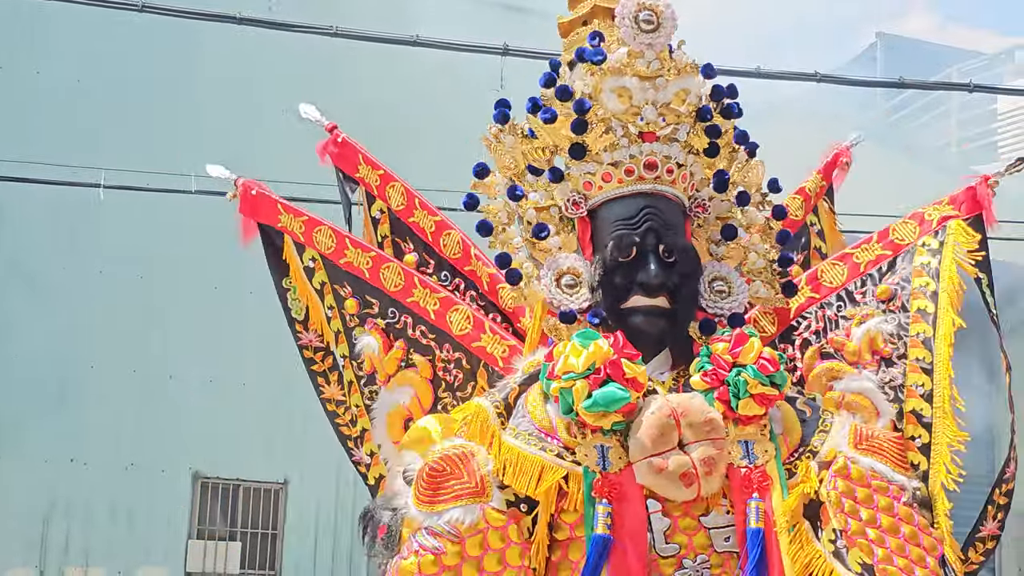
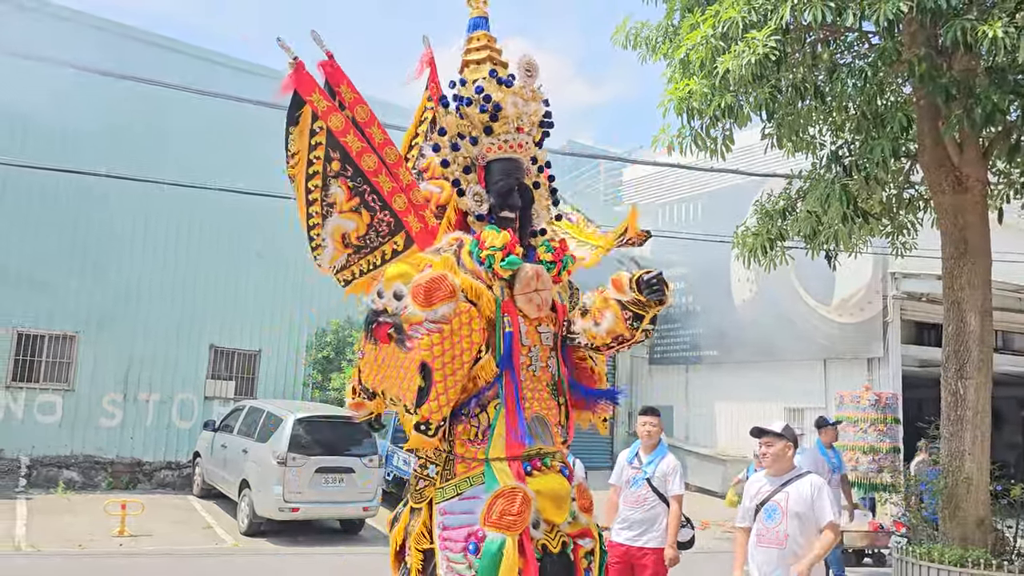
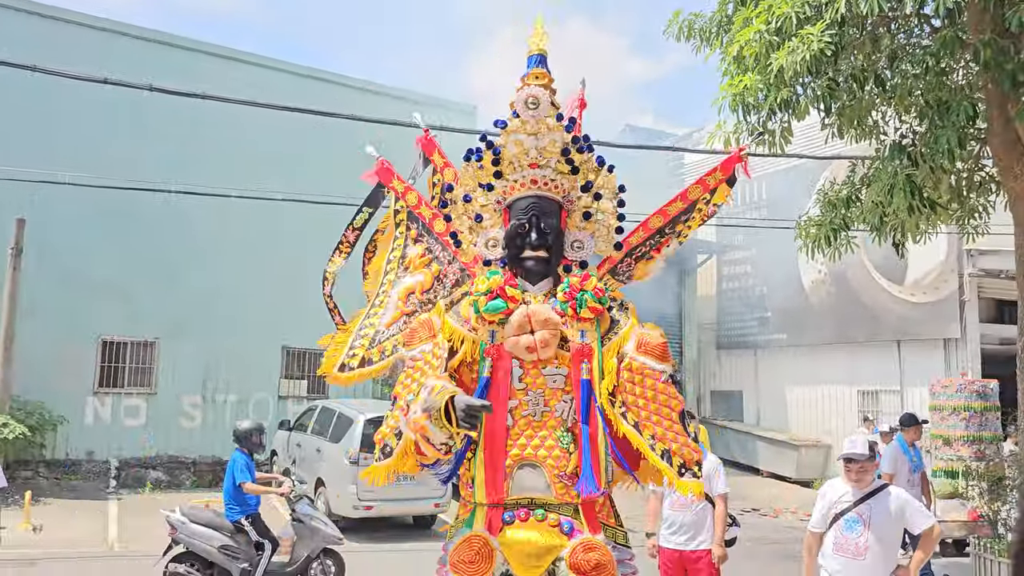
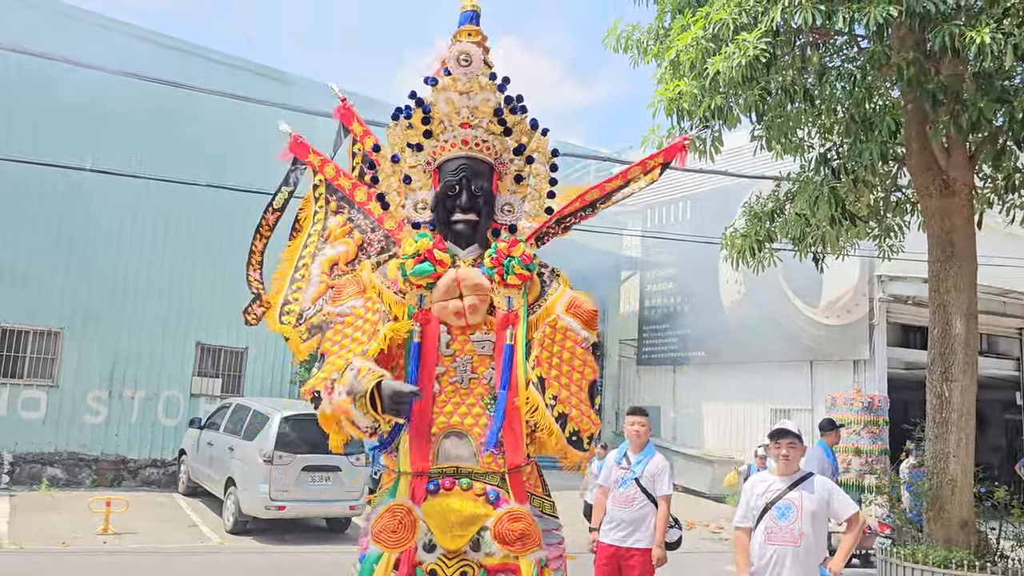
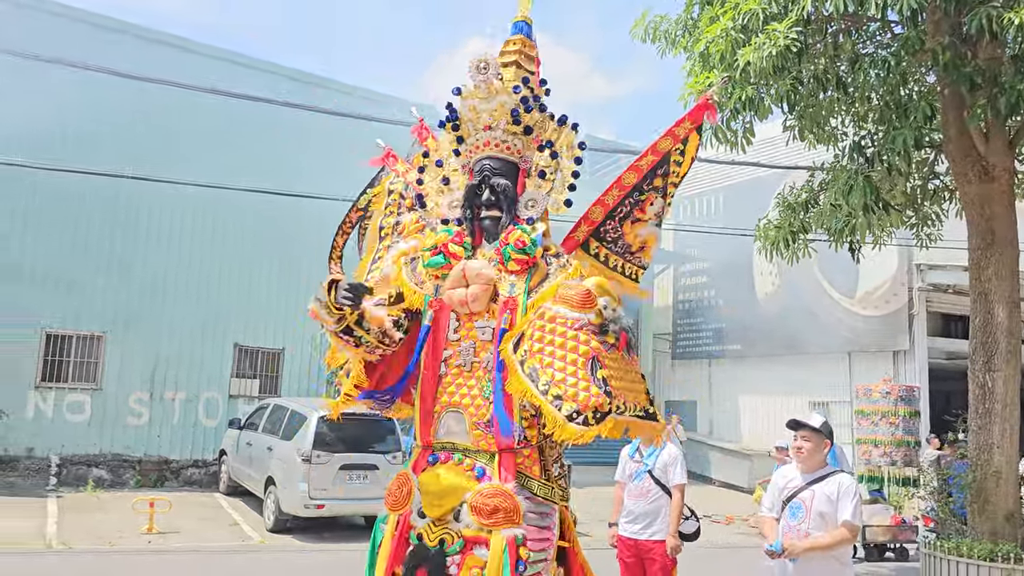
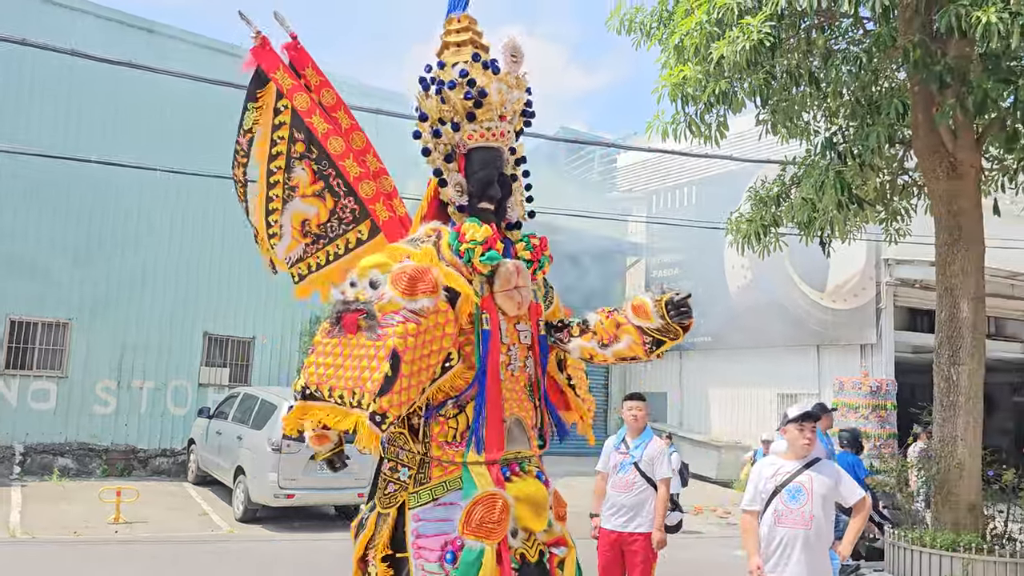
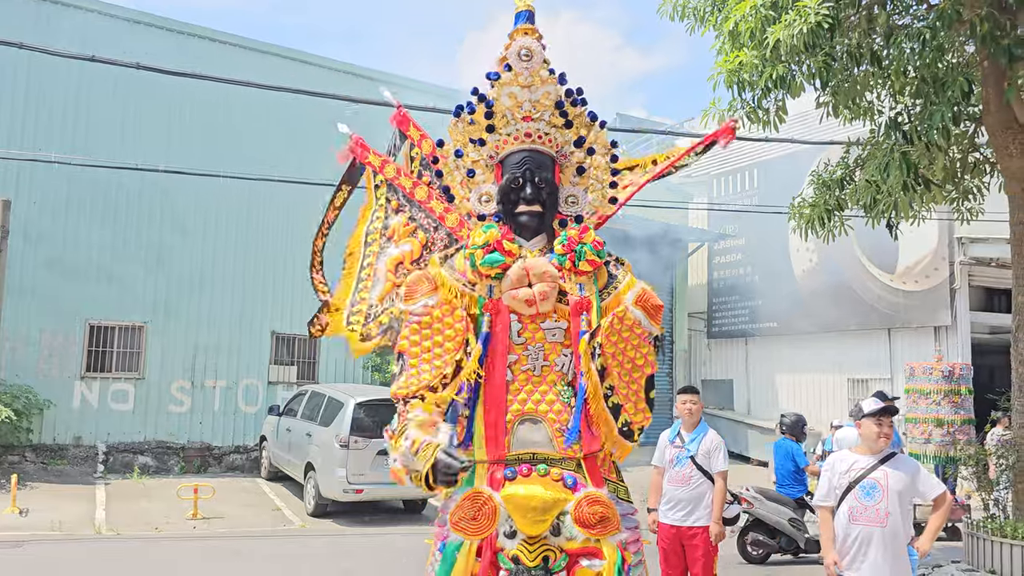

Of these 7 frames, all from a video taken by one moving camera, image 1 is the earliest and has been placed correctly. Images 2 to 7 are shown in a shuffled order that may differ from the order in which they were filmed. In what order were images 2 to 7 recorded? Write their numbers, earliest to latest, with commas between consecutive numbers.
3, 7, 6, 4, 2, 5
